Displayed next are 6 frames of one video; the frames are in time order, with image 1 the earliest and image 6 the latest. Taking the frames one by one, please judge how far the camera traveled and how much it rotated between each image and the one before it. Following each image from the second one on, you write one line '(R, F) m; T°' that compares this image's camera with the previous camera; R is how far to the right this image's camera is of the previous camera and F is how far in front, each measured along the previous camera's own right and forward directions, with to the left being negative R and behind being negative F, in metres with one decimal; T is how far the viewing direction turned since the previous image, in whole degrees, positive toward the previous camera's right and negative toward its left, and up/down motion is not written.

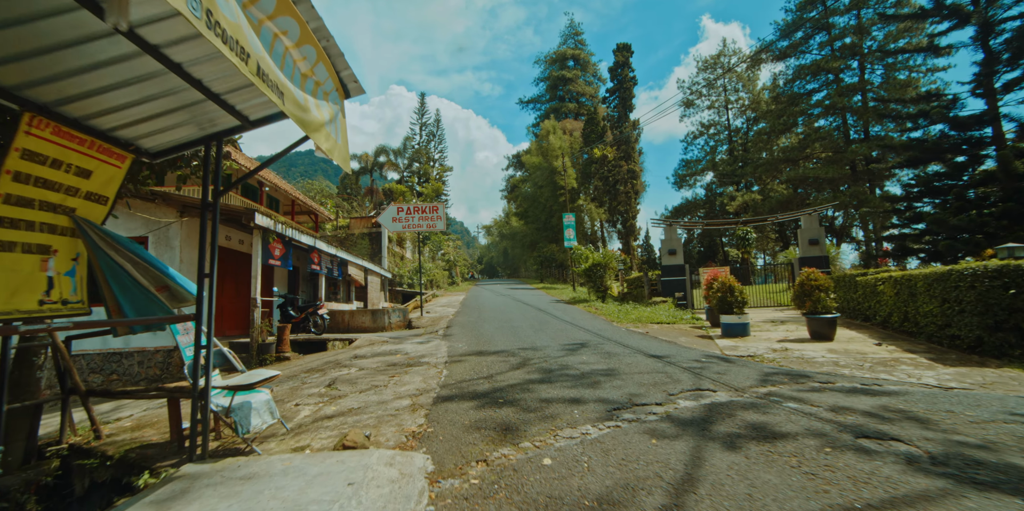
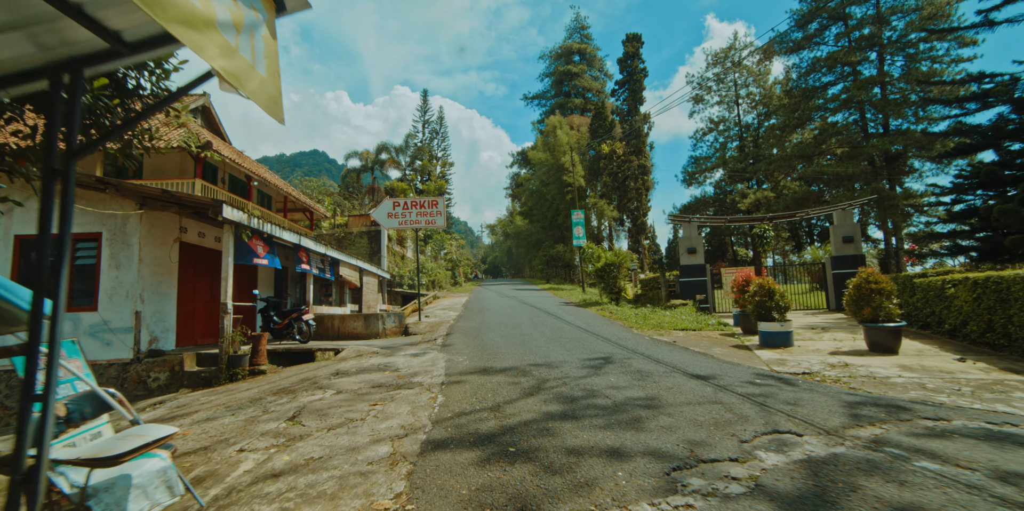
(-0.1, +1.3) m; 0°
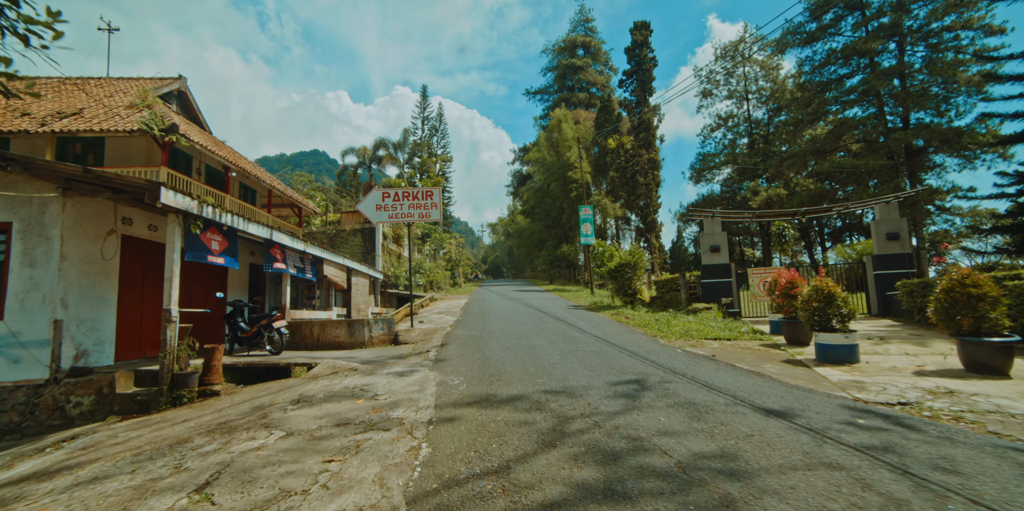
(-0.1, +1.6) m; 0°
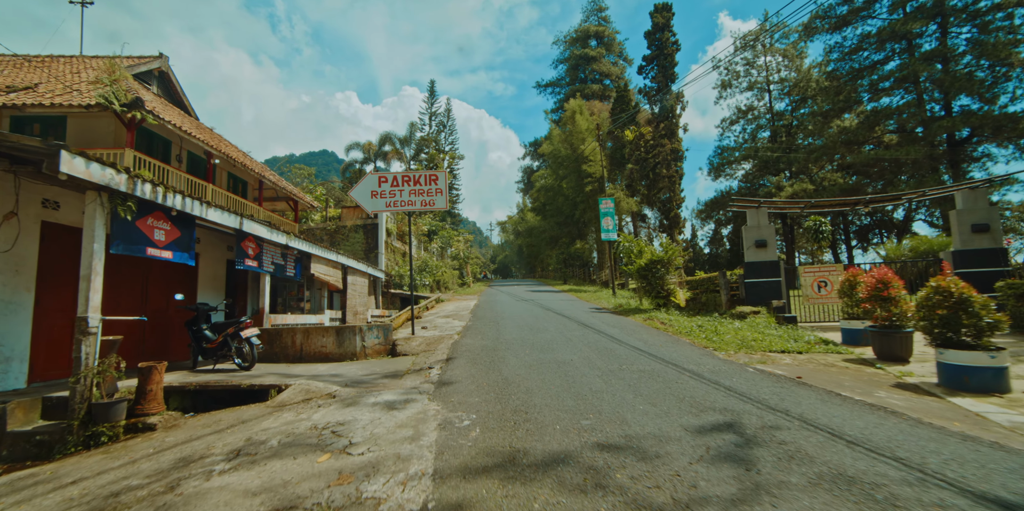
(-0.2, +1.8) m; -1°
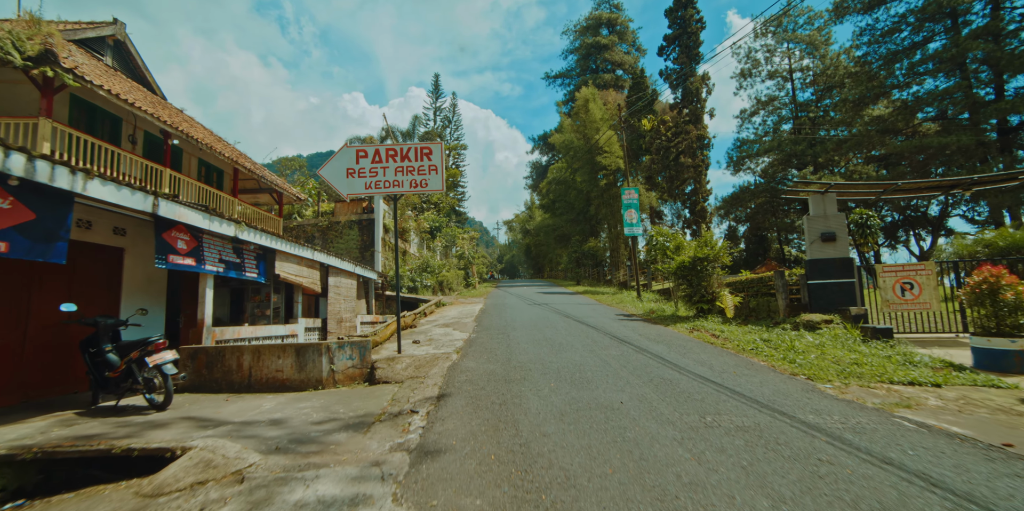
(-0.1, +2.4) m; -1°
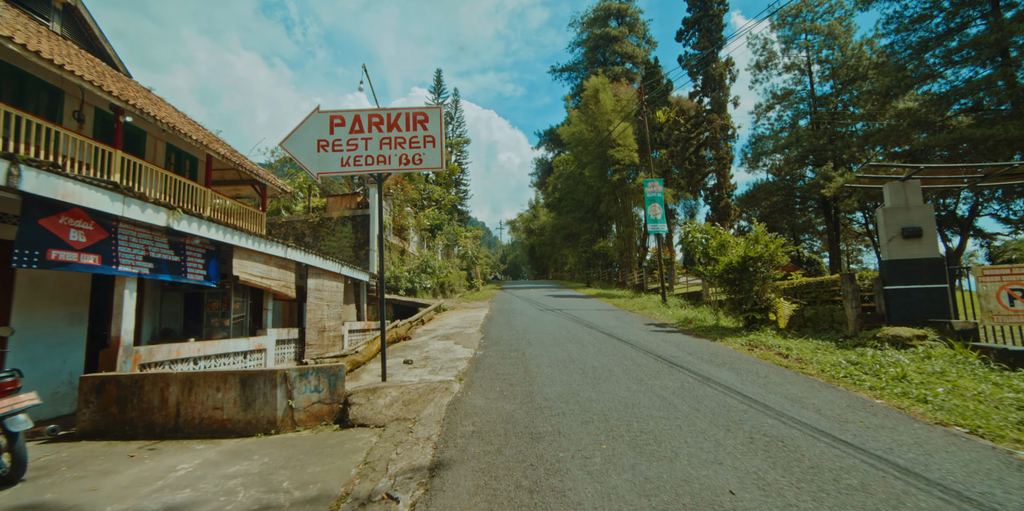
(-0.2, +2.0) m; 0°
